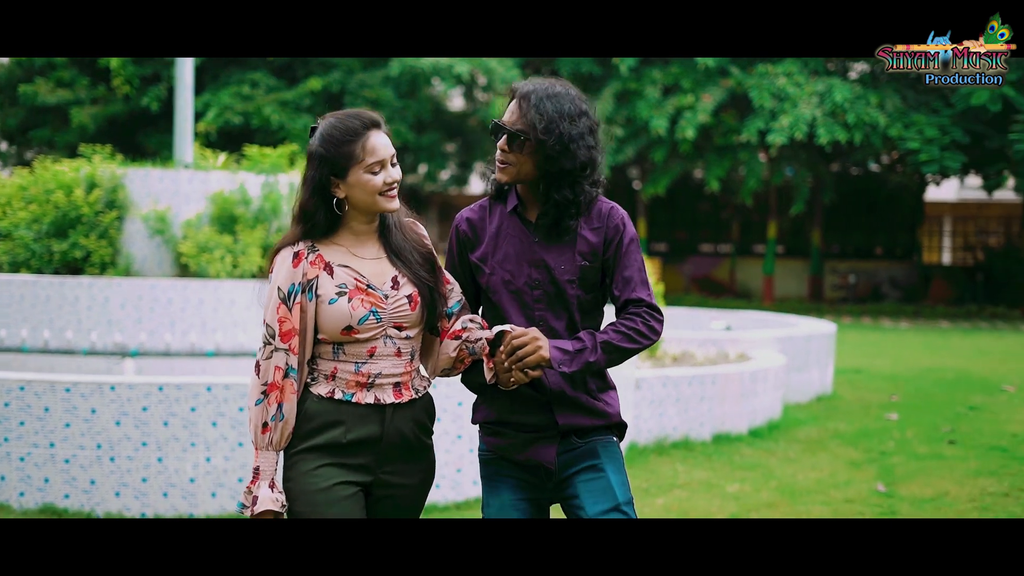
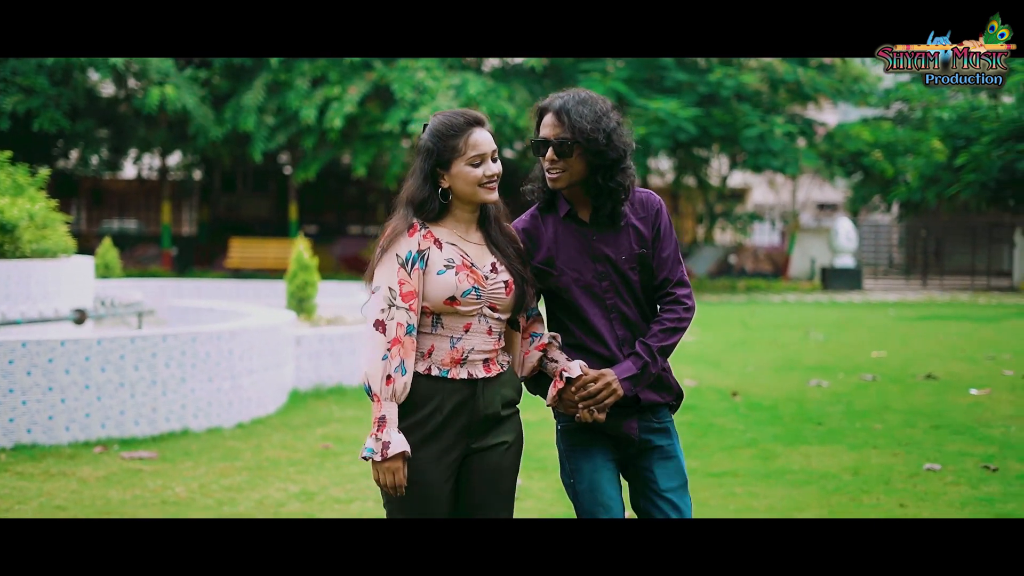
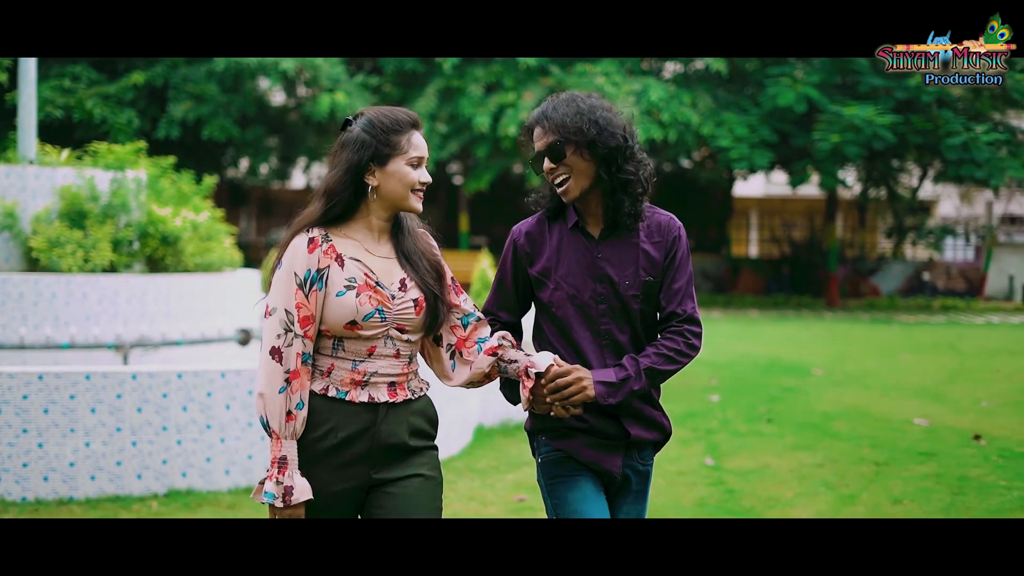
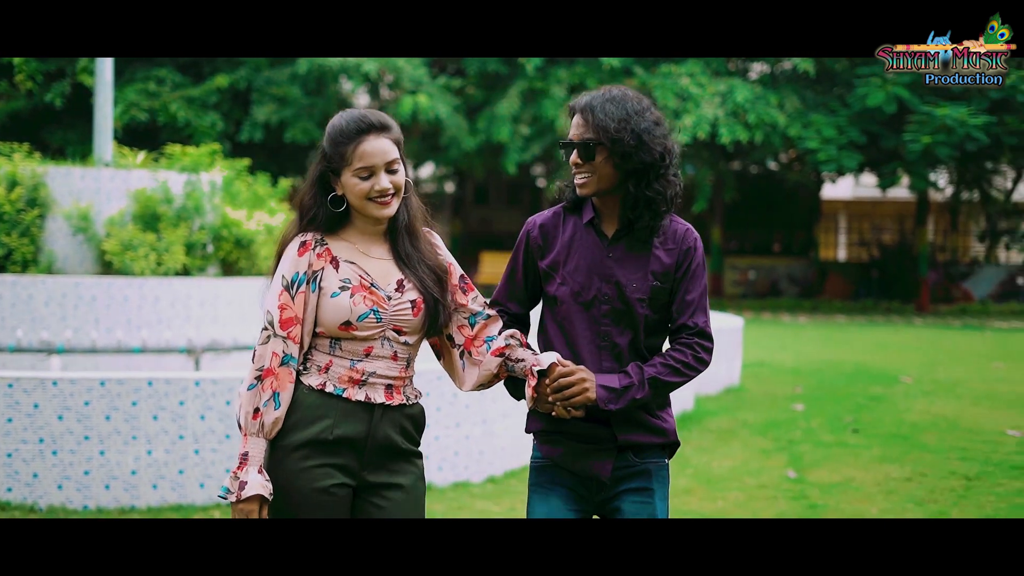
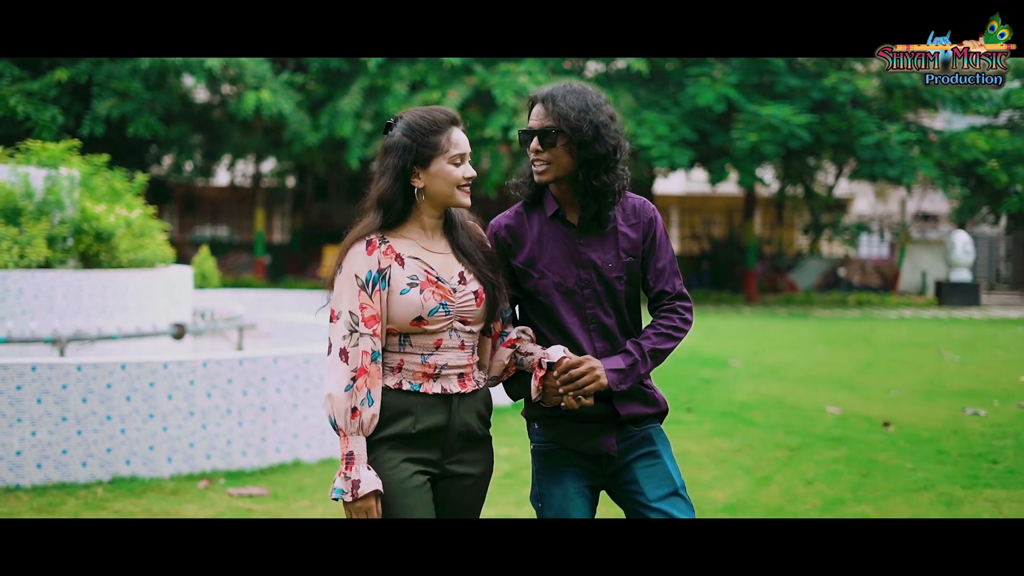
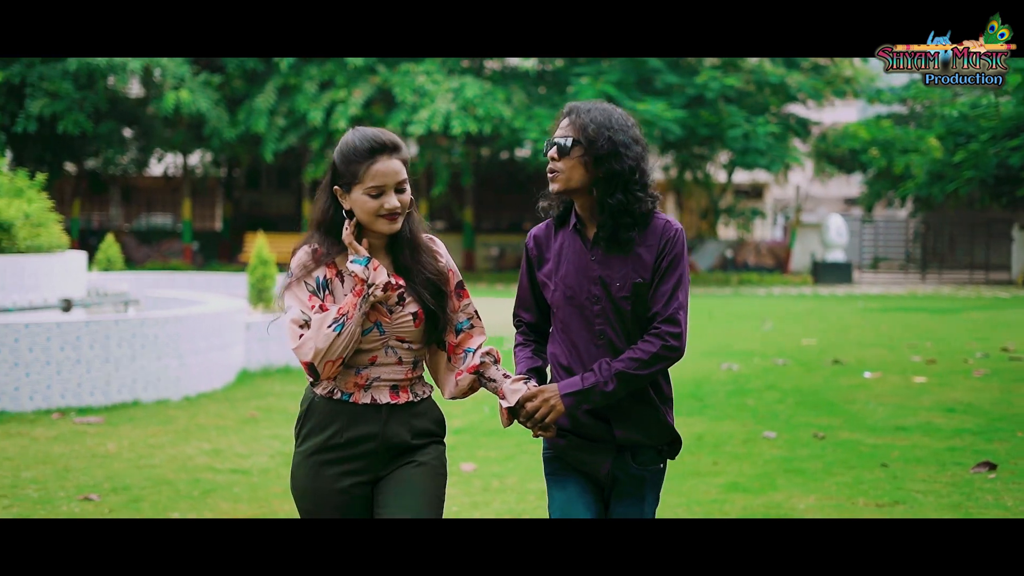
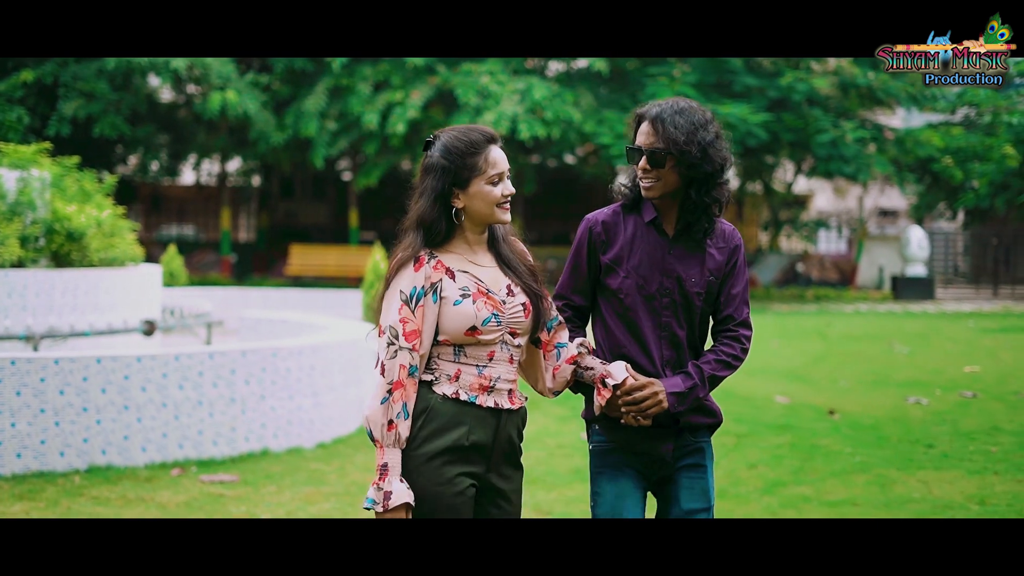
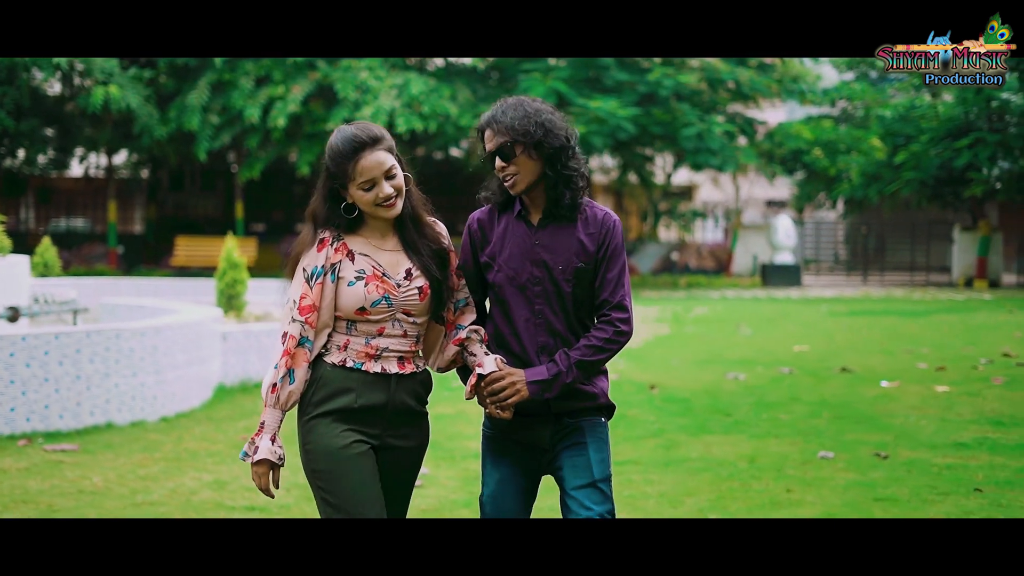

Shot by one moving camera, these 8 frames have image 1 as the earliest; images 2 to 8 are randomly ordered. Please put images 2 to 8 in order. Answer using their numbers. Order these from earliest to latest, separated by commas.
4, 3, 5, 7, 2, 8, 6
